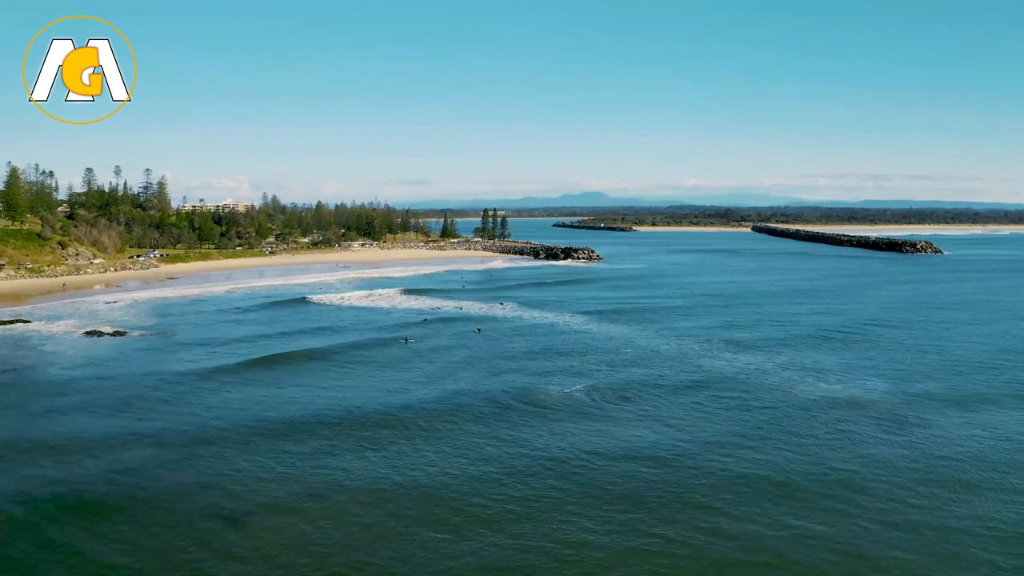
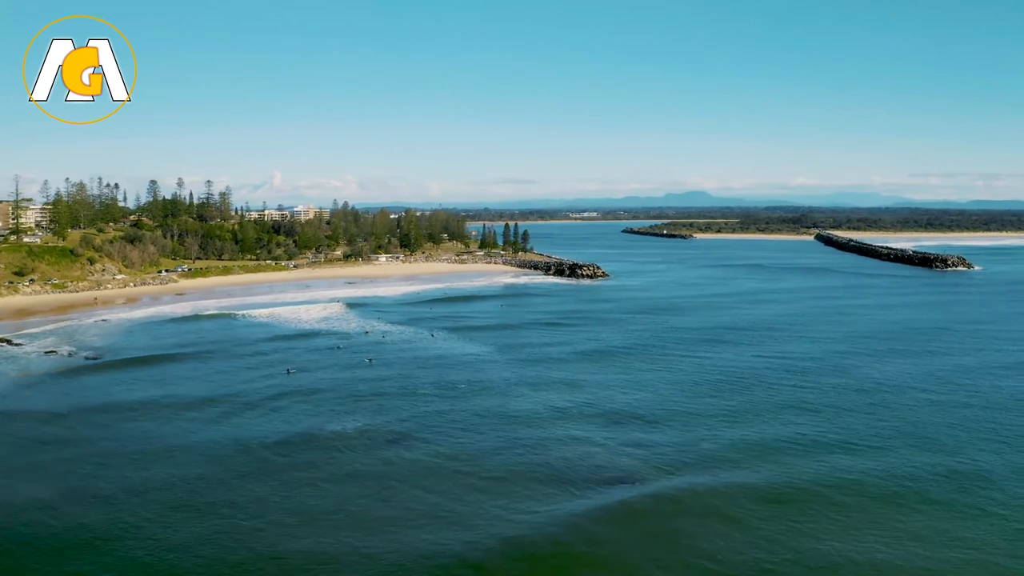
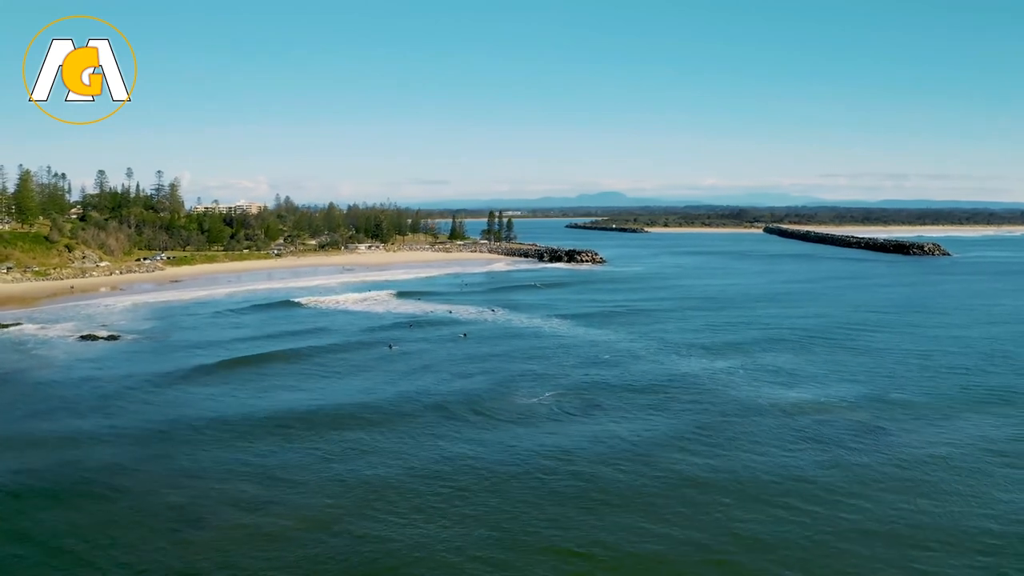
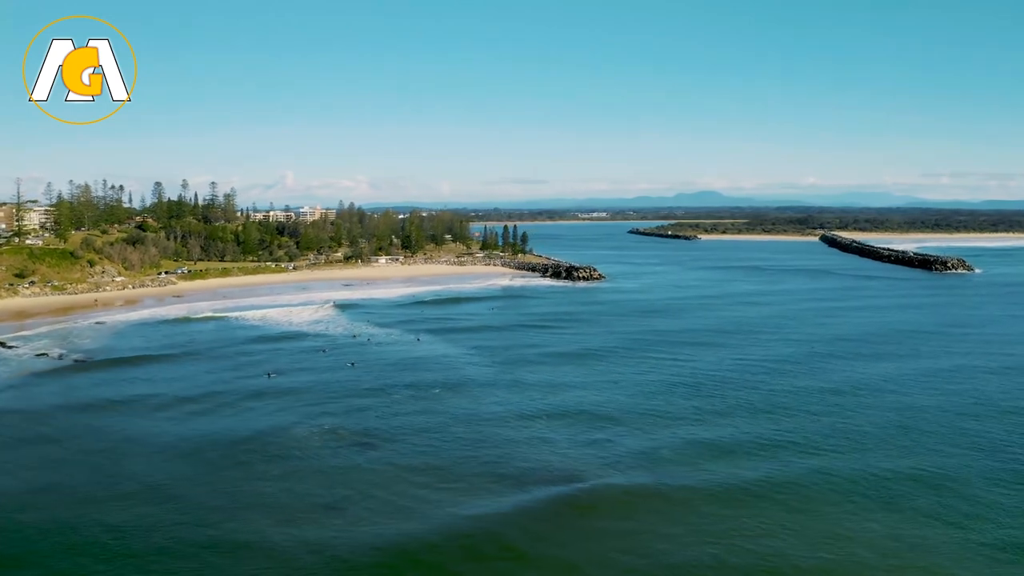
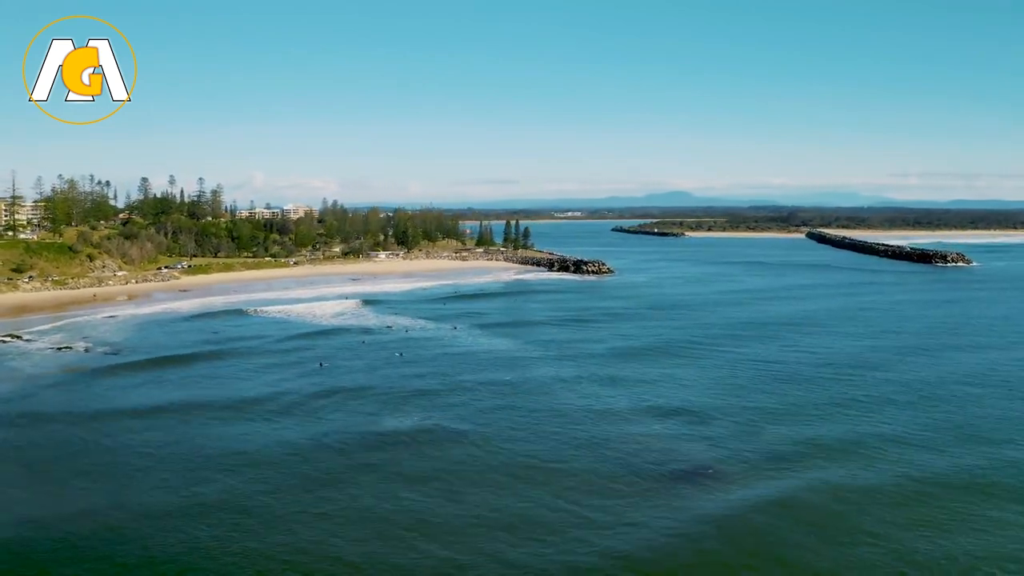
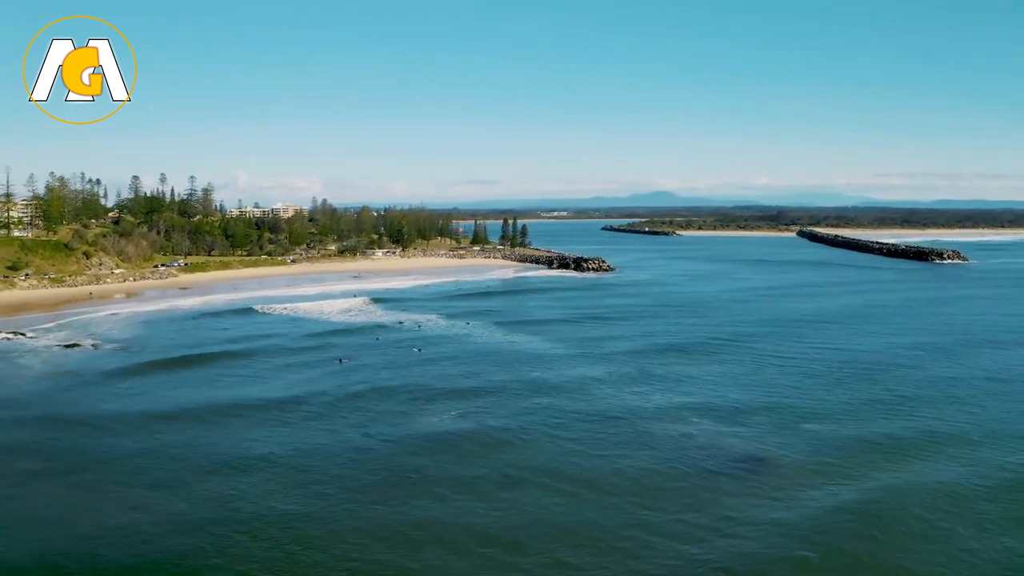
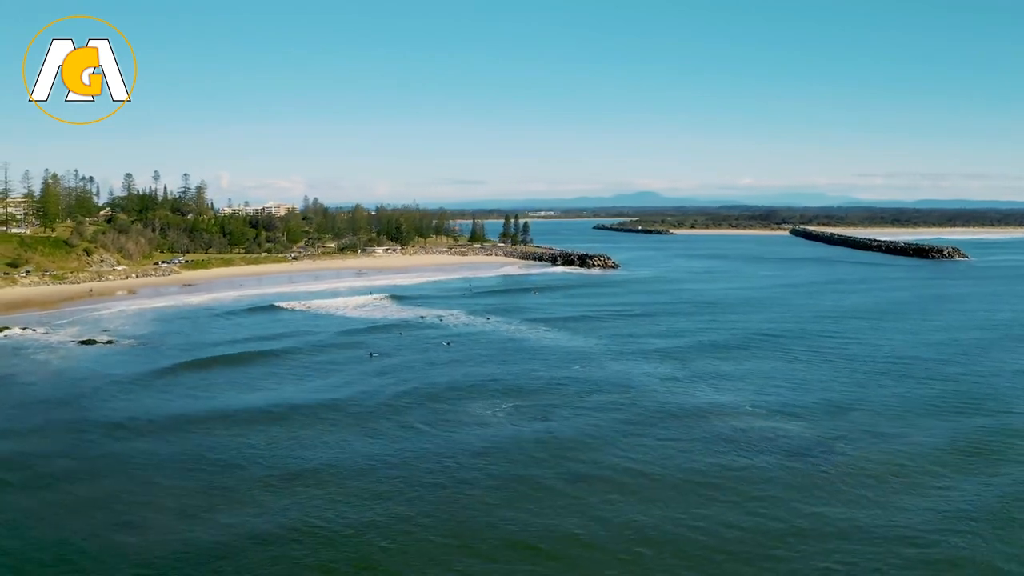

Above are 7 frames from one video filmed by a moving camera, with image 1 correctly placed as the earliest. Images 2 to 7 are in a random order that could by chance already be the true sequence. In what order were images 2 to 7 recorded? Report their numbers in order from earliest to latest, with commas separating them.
3, 7, 6, 5, 2, 4
